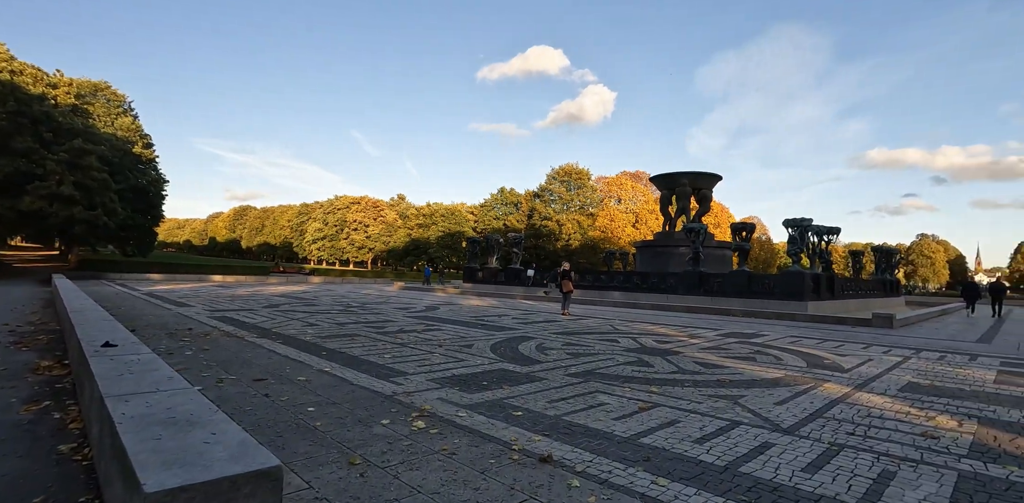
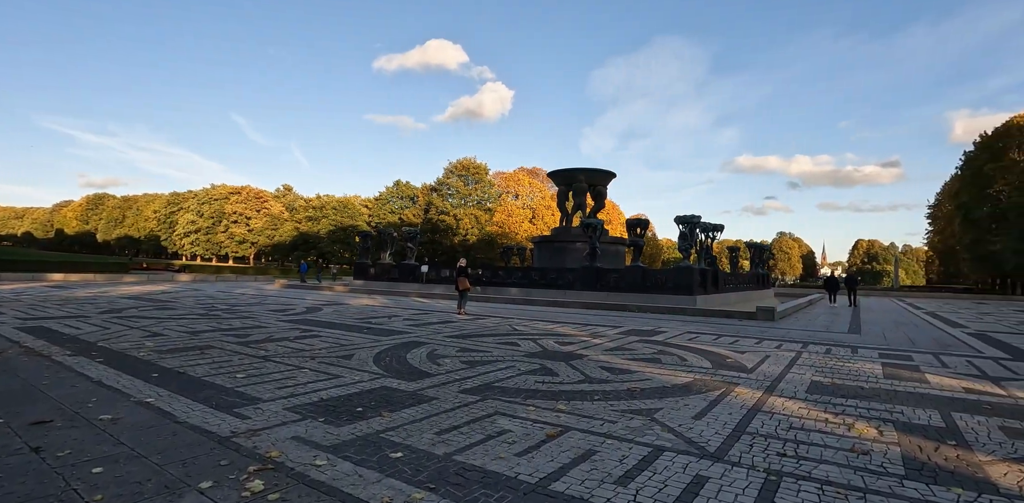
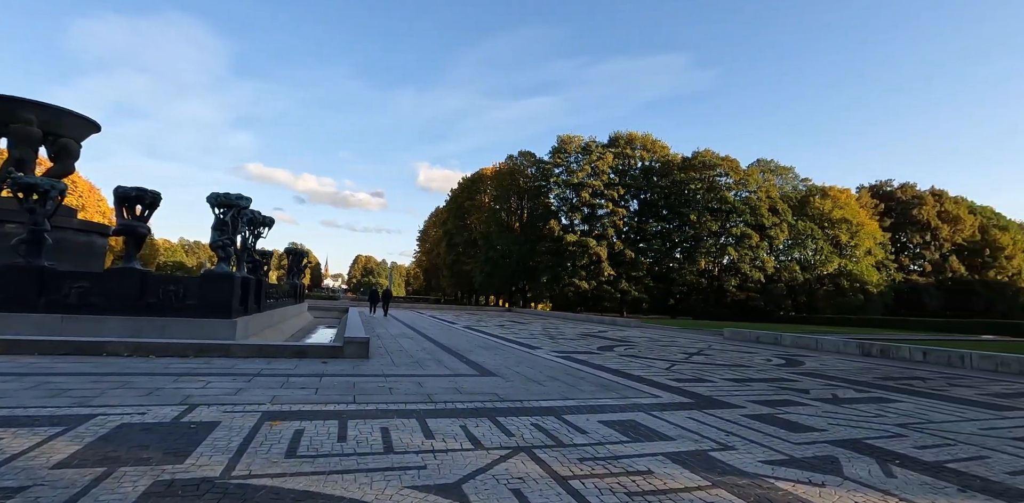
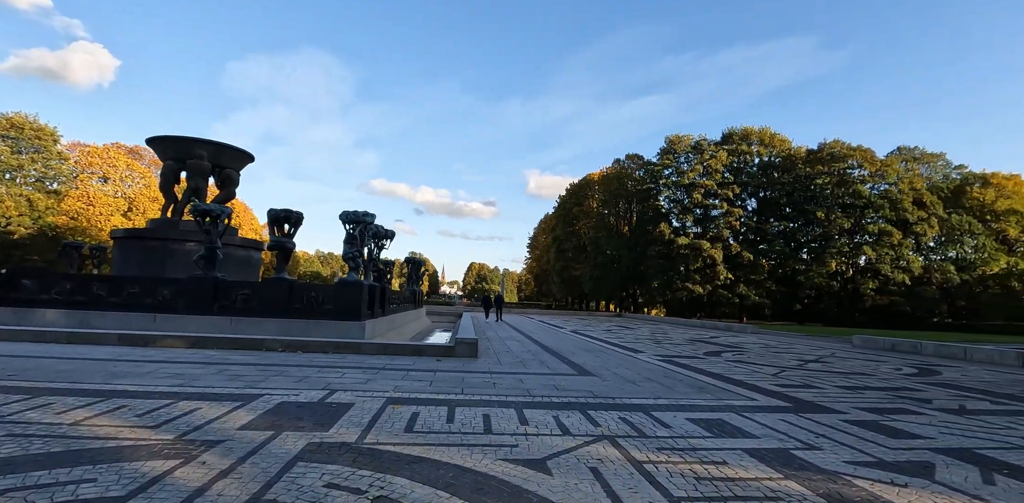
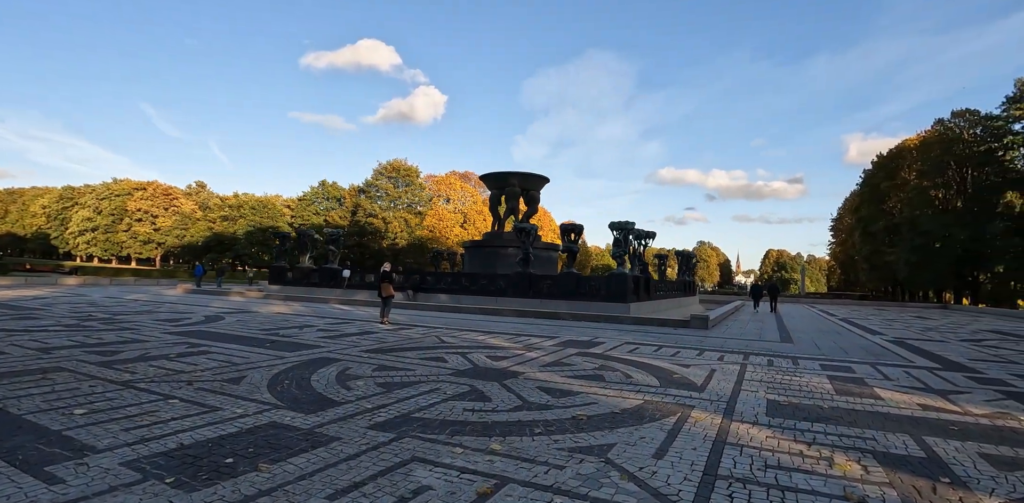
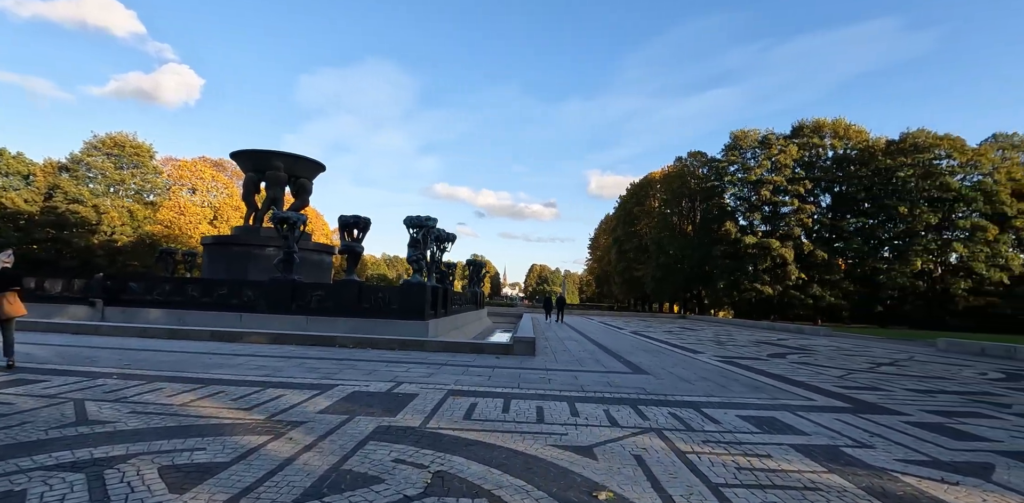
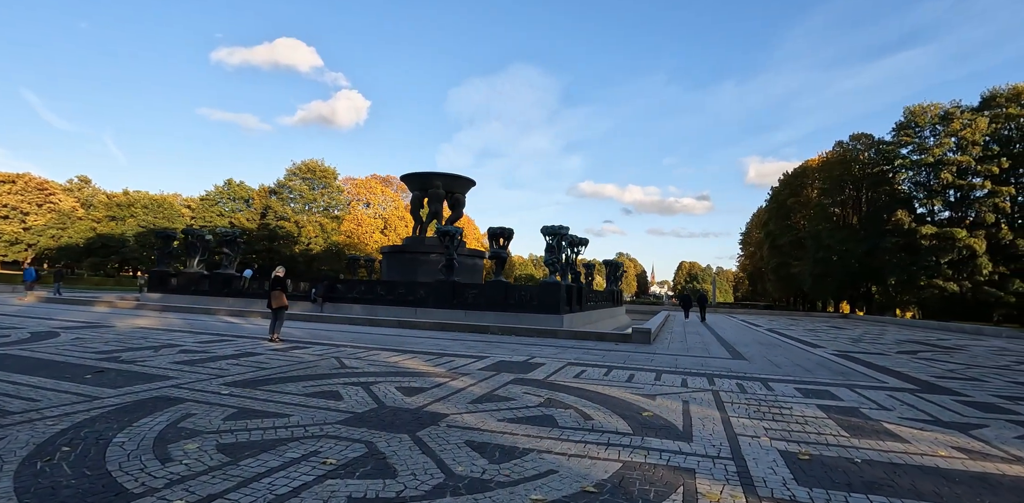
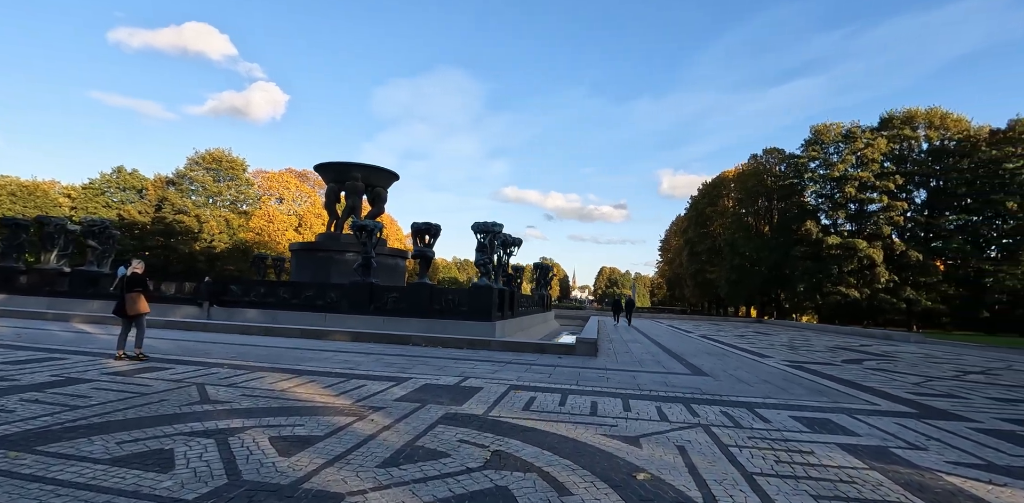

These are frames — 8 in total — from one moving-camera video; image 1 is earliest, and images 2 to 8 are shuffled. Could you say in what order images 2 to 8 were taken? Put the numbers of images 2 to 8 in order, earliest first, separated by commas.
2, 5, 7, 8, 6, 4, 3
